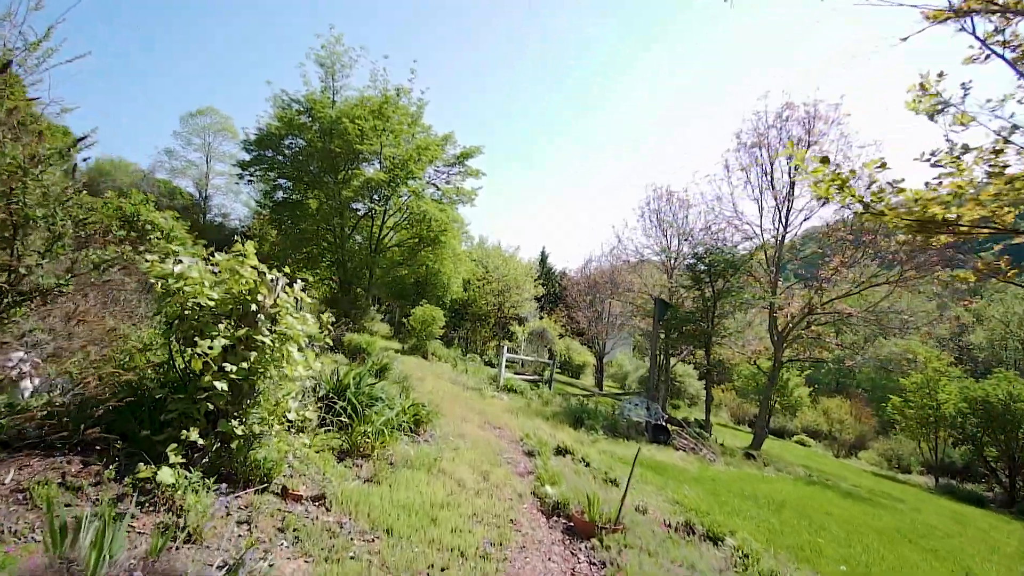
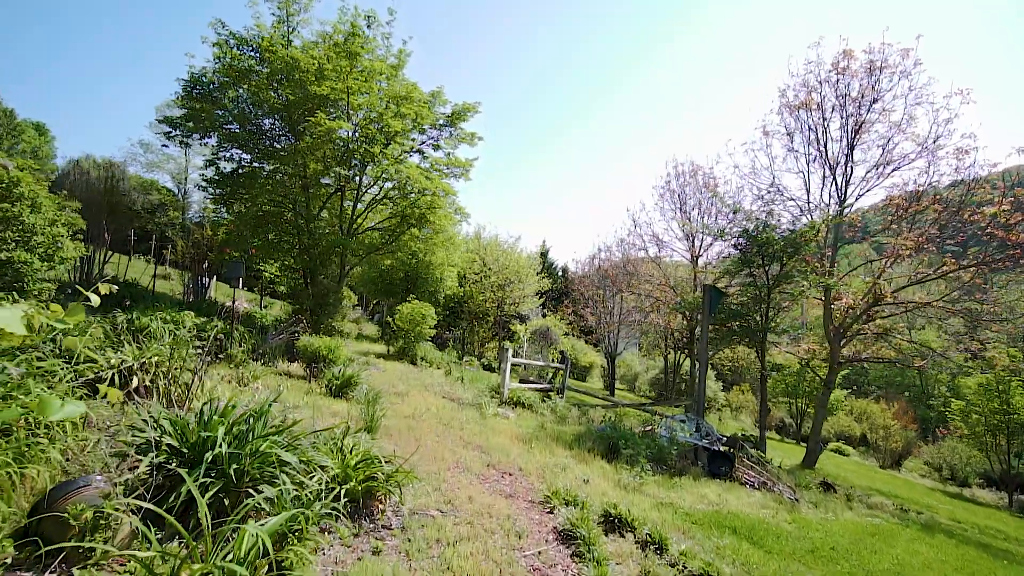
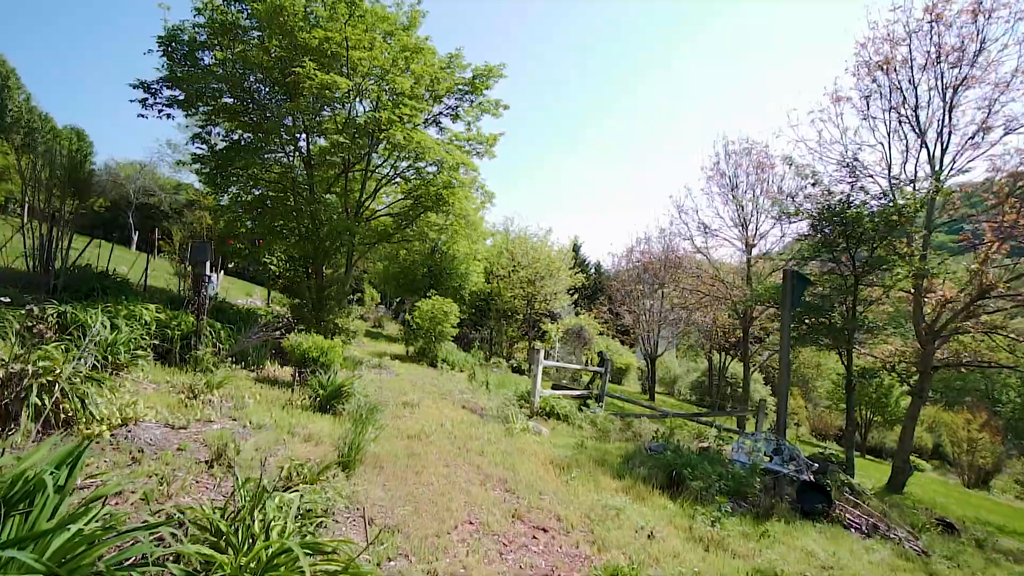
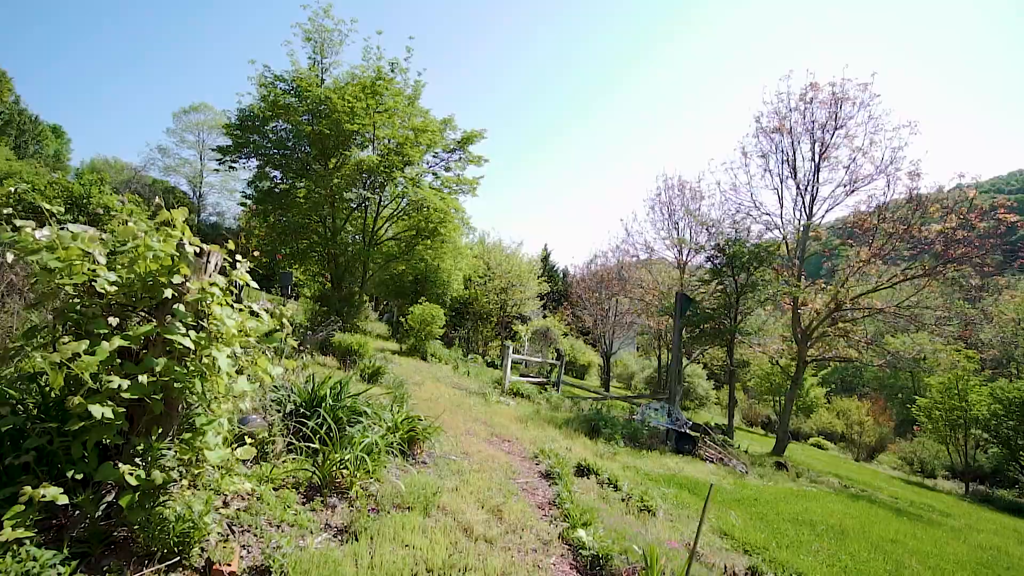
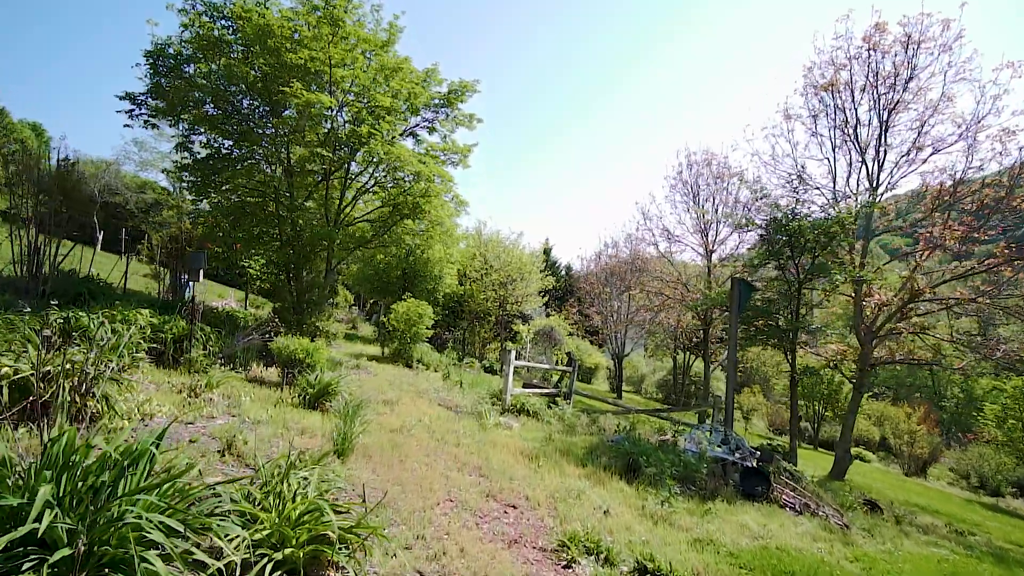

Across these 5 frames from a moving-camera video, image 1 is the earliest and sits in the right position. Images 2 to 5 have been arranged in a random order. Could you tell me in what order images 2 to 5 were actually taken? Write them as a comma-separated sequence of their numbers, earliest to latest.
4, 2, 5, 3
